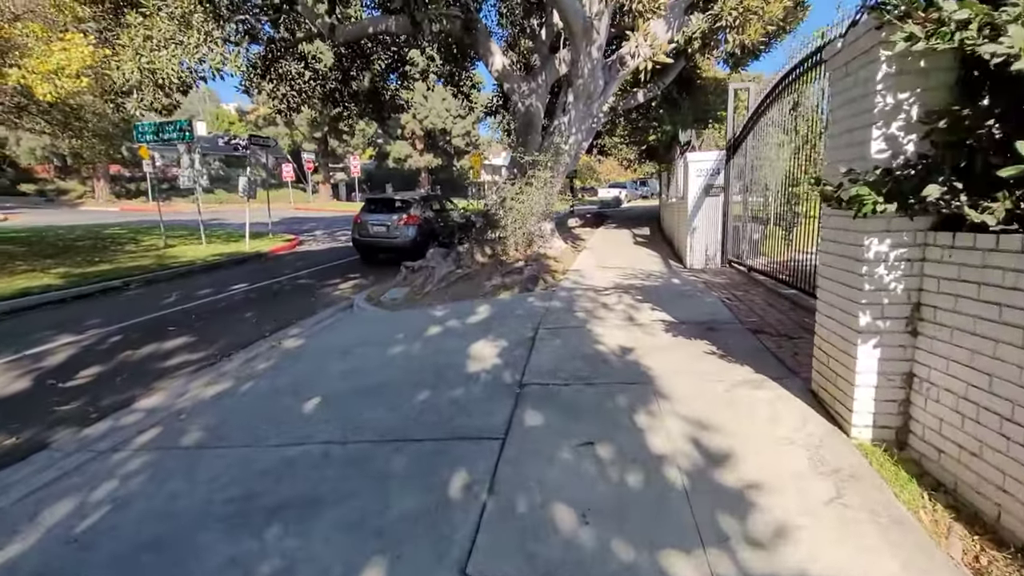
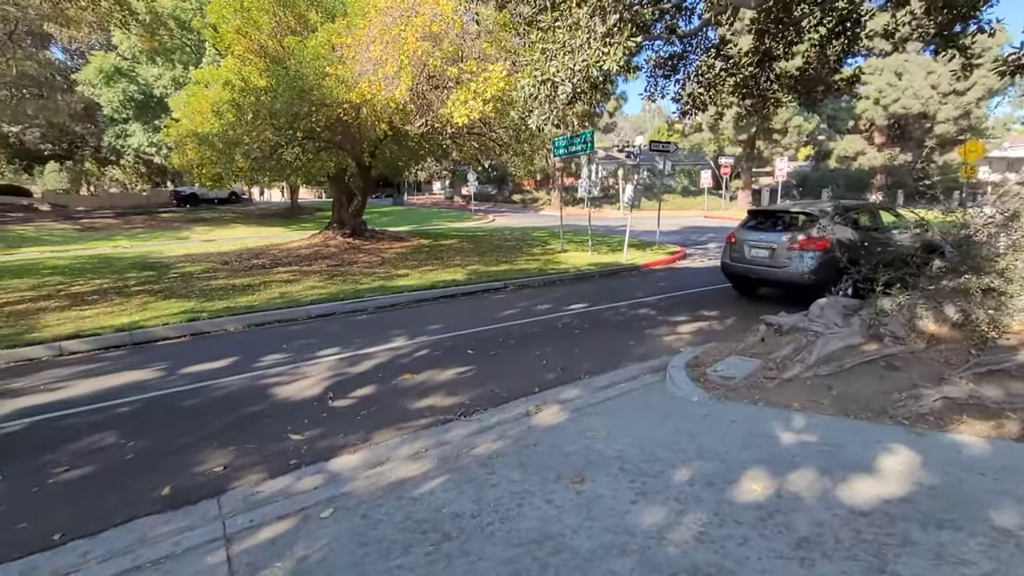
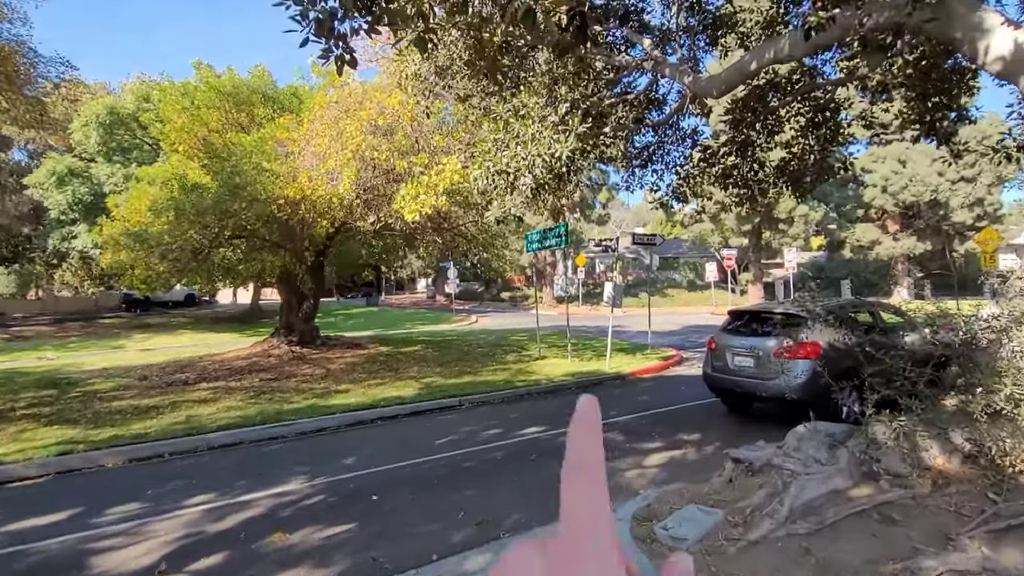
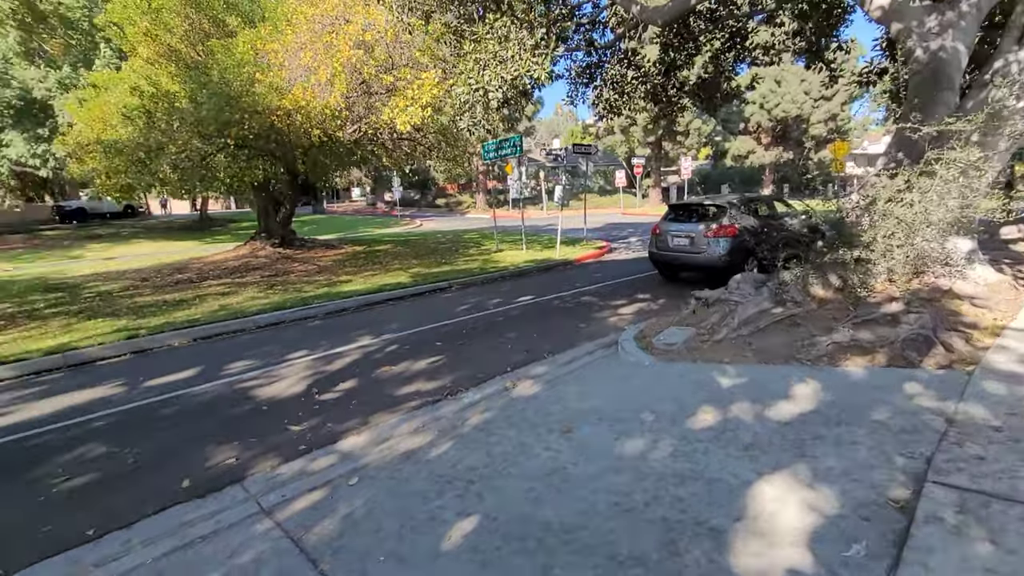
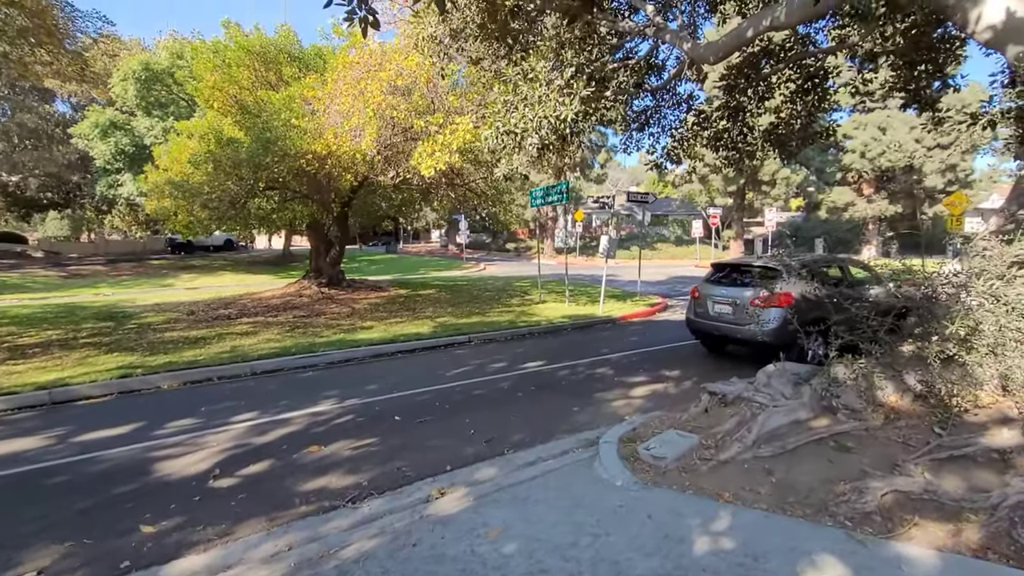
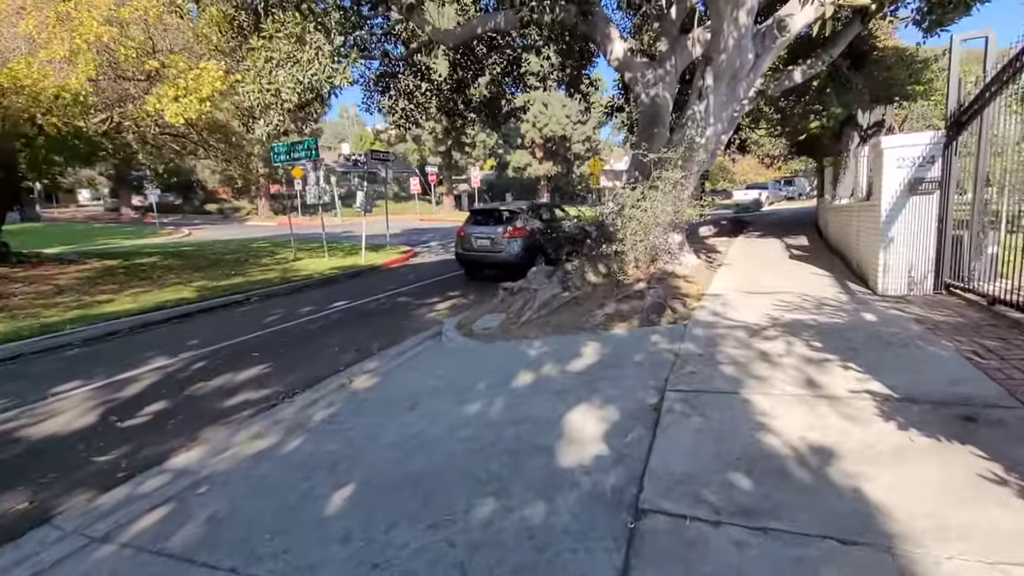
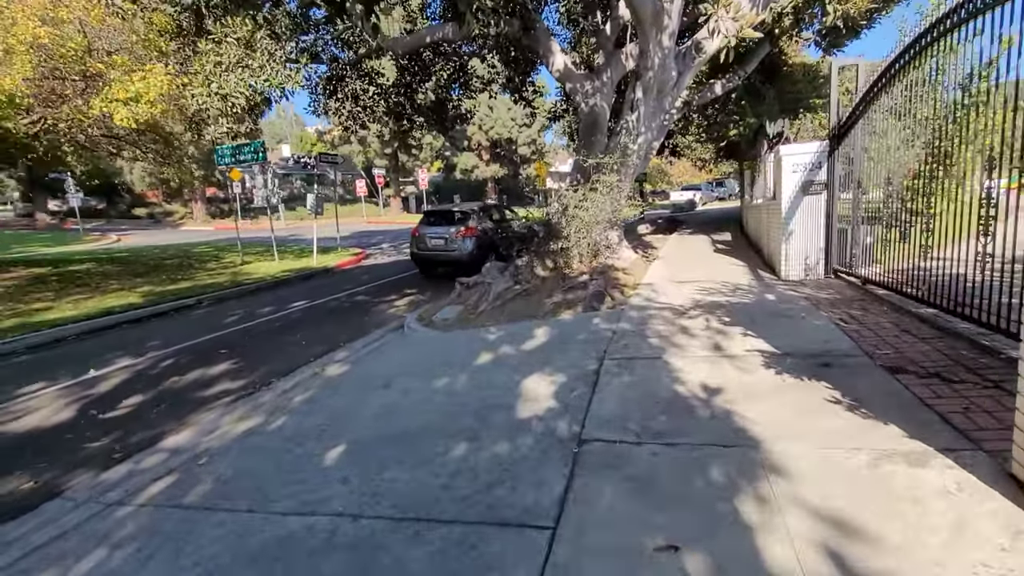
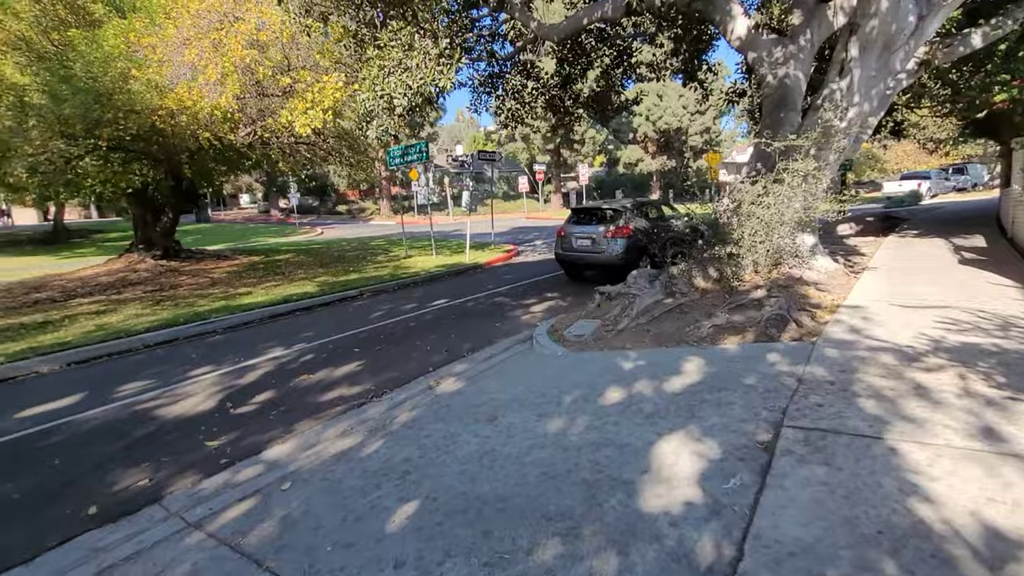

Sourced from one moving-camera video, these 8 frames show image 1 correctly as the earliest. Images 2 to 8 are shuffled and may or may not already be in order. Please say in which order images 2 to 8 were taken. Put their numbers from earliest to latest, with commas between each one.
7, 6, 8, 4, 2, 5, 3
